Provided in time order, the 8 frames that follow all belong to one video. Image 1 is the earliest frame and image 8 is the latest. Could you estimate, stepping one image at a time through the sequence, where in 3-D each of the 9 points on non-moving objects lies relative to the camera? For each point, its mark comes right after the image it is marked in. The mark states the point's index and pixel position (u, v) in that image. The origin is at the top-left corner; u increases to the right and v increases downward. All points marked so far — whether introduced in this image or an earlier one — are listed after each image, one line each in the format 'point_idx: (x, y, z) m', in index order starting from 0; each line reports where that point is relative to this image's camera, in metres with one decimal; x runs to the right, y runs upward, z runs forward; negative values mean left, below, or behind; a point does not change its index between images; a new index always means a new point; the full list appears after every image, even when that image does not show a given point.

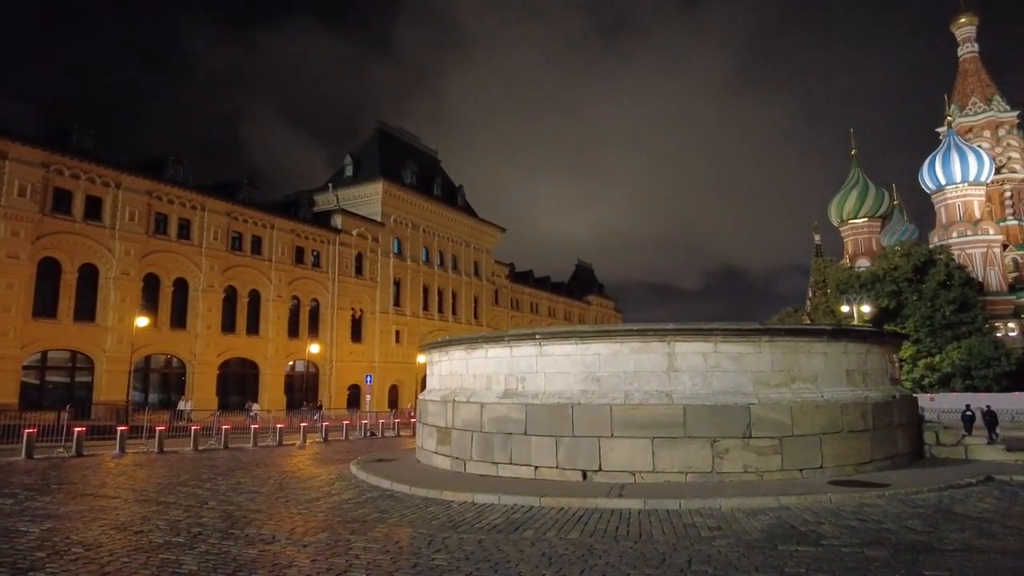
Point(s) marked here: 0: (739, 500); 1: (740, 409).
0: (+3.9, -3.6, +11.0) m
1: (+4.5, -2.4, +12.8) m
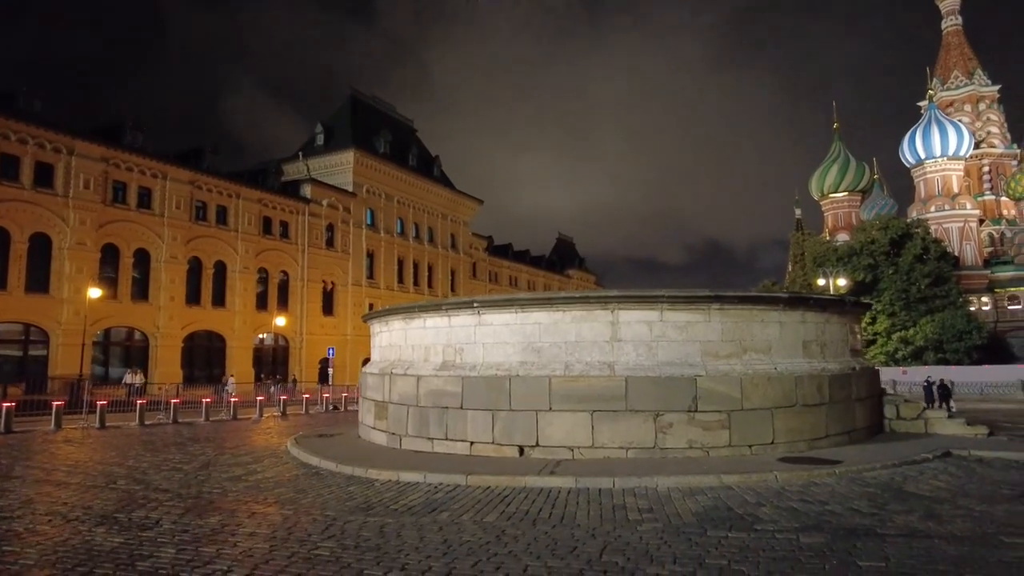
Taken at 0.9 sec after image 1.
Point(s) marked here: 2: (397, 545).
0: (+2.6, -3.0, +10.2) m
1: (+3.2, -1.7, +12.0) m
2: (-1.4, -3.0, +7.6) m
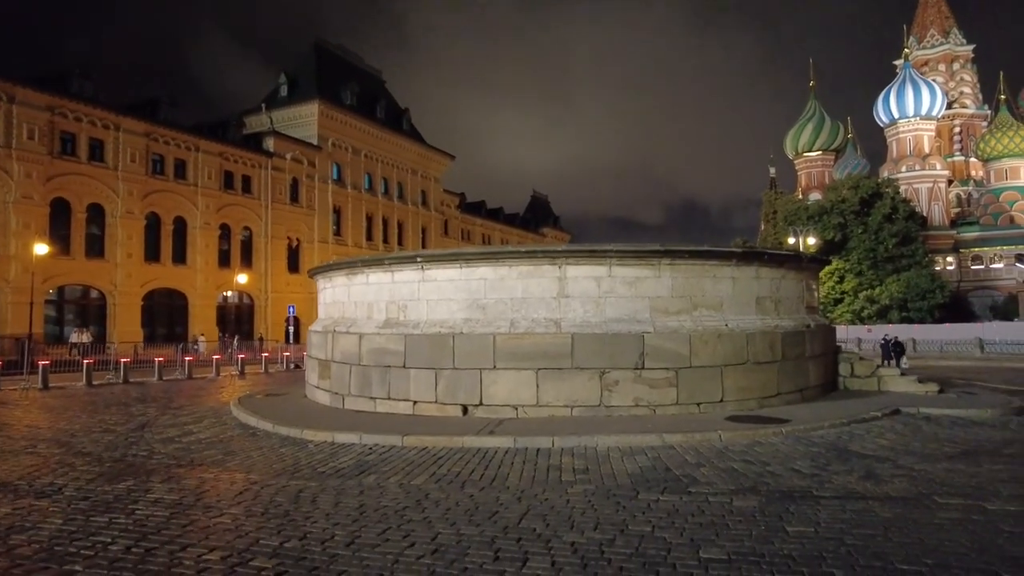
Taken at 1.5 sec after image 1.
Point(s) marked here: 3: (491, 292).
0: (+1.6, -2.3, +9.9) m
1: (+2.1, -0.9, +11.6) m
2: (-2.2, -2.5, +7.1) m
3: (-0.4, -0.1, +12.2) m
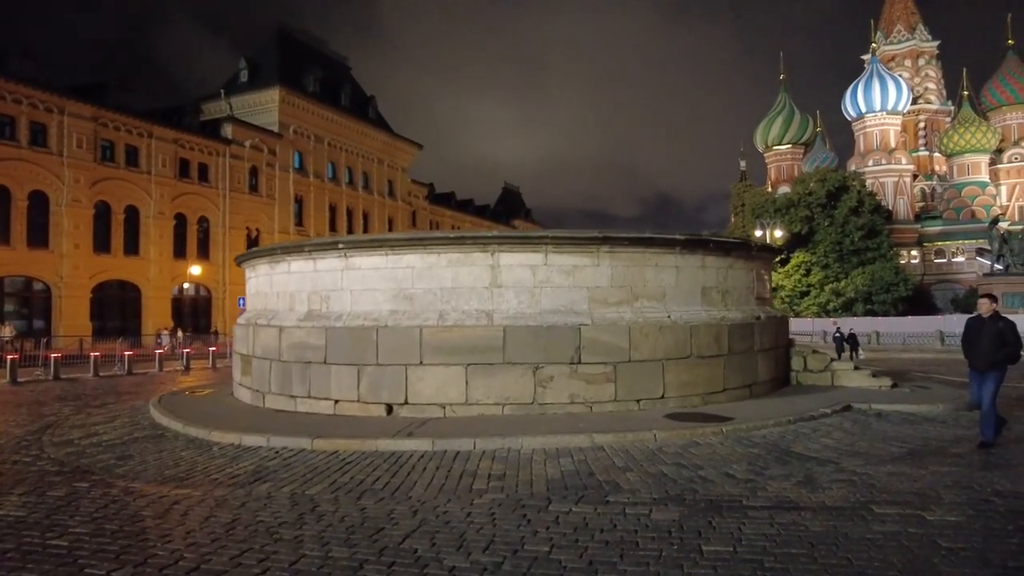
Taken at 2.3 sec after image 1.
0: (+0.5, -2.1, +9.1) m
1: (+0.9, -0.7, +10.8) m
2: (-3.3, -2.3, +6.2) m
3: (-1.6, +0.1, +11.3) m
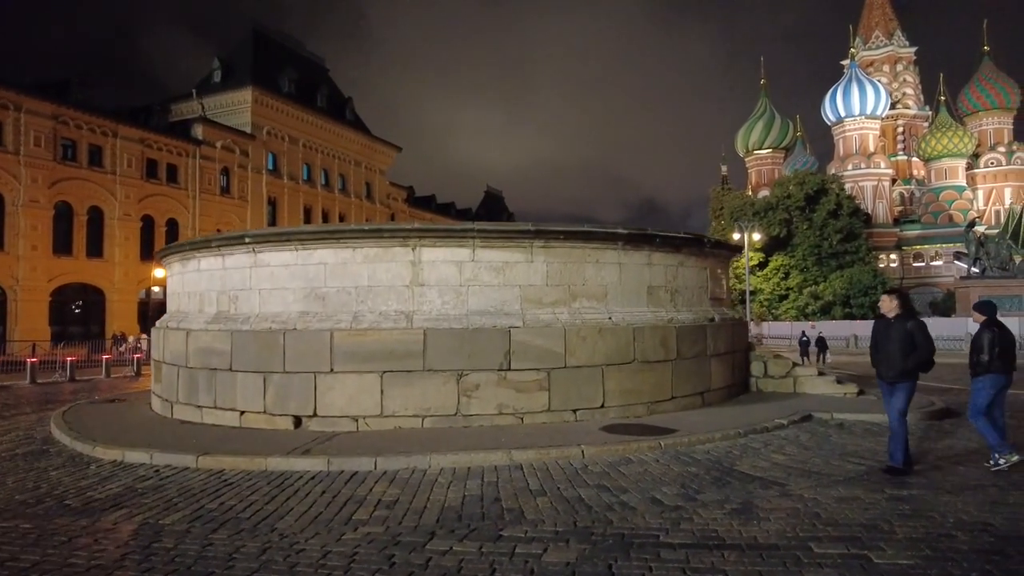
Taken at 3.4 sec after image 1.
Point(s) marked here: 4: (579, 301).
0: (-0.7, -2.1, +8.0) m
1: (-0.3, -0.7, +9.7) m
2: (-4.4, -2.3, +5.0) m
3: (-2.8, +0.1, +10.2) m
4: (+1.1, -0.2, +10.3) m
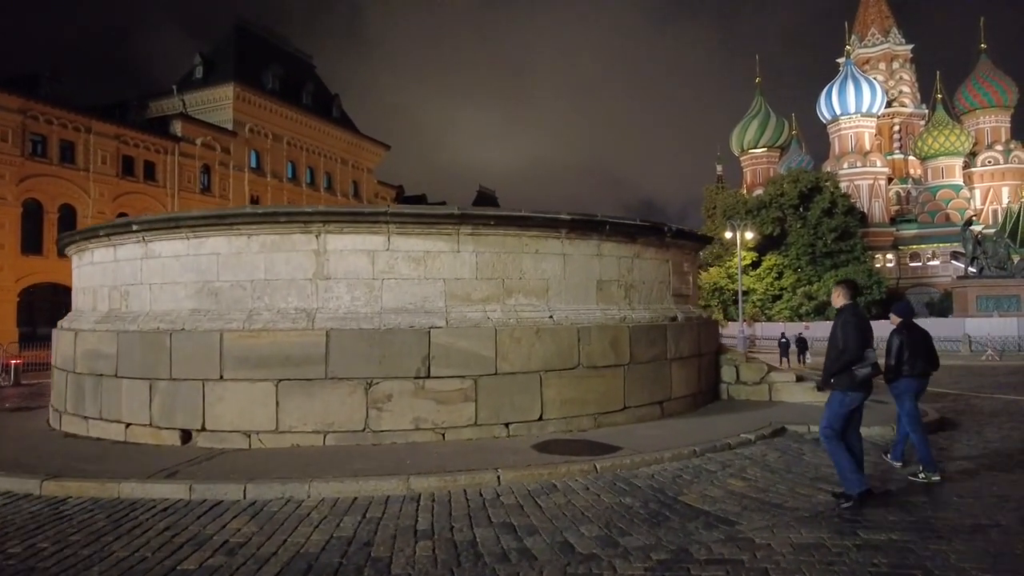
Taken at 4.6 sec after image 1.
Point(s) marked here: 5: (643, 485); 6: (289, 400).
0: (-1.7, -2.0, +6.6) m
1: (-1.3, -0.6, +8.3) m
2: (-5.4, -2.2, +3.6) m
3: (-3.9, +0.2, +8.8) m
4: (0.0, -0.1, +8.9) m
5: (+1.4, -2.1, +6.8) m
6: (-2.8, -1.4, +8.2) m
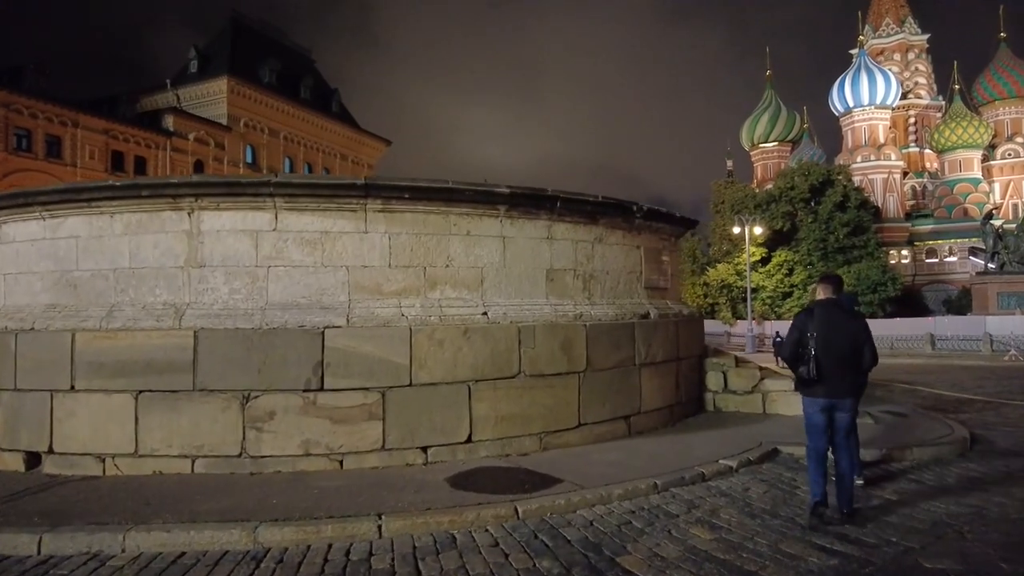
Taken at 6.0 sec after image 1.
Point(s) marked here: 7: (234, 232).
0: (-2.6, -1.9, +4.9) m
1: (-2.2, -0.5, +6.6) m
2: (-6.4, -2.1, +2.0) m
3: (-4.7, +0.3, +7.1) m
4: (-0.8, 0.0, +7.2) m
5: (+0.5, -2.0, +5.1) m
6: (-3.7, -1.3, +6.6) m
7: (-3.0, +0.6, +6.9) m
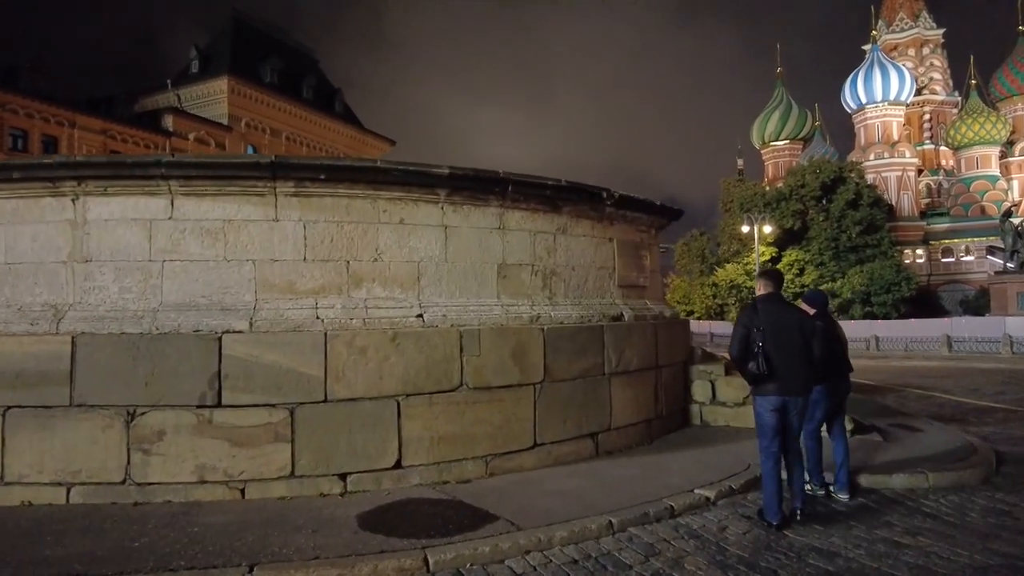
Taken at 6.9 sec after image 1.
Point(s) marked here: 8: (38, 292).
0: (-3.2, -1.9, +3.9) m
1: (-2.8, -0.5, +5.6) m
2: (-7.0, -2.1, +1.0) m
3: (-5.3, +0.3, +6.1) m
4: (-1.4, 0.0, +6.2) m
5: (-0.1, -1.9, +4.0) m
6: (-4.3, -1.3, +5.6) m
7: (-3.5, +0.6, +5.9) m
8: (-4.4, 0.0, +5.9) m
